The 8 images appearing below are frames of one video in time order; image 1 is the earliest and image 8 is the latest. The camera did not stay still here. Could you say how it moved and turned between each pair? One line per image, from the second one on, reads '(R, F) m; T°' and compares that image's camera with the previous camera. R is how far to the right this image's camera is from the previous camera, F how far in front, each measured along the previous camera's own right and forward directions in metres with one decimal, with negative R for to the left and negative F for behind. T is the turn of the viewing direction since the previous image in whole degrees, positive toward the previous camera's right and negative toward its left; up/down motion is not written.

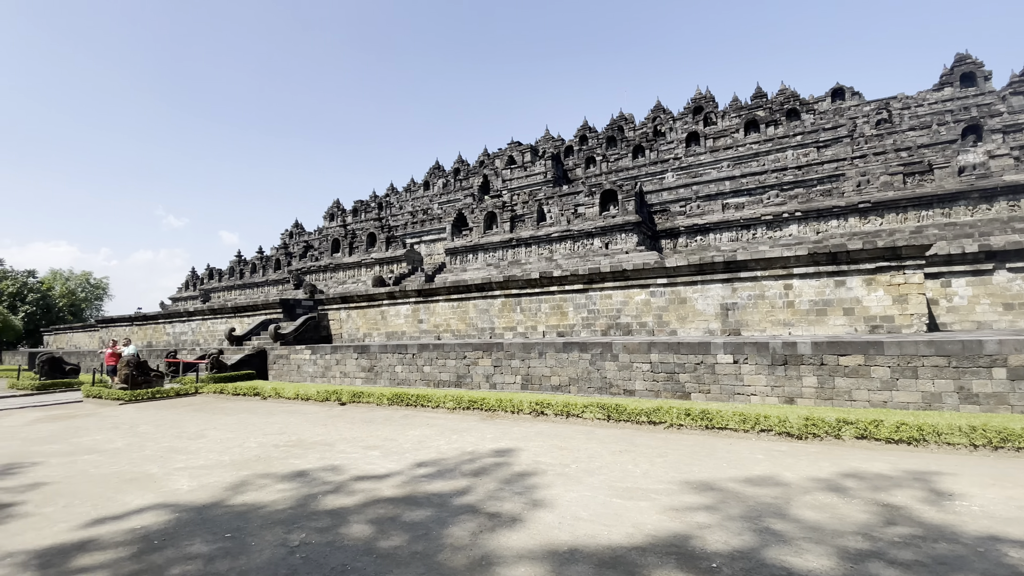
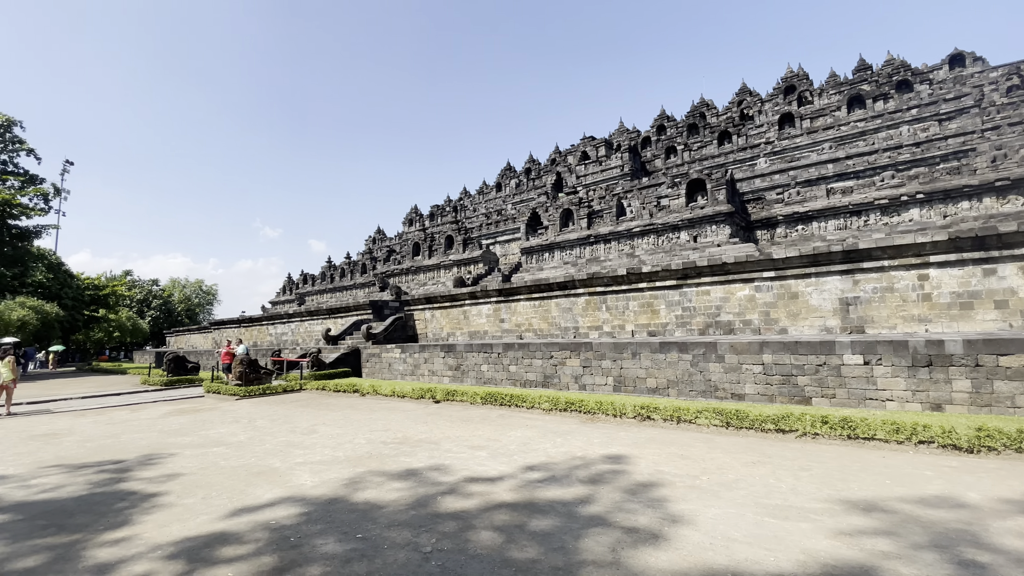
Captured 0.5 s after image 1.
(-0.5, +0.3) m; -9°
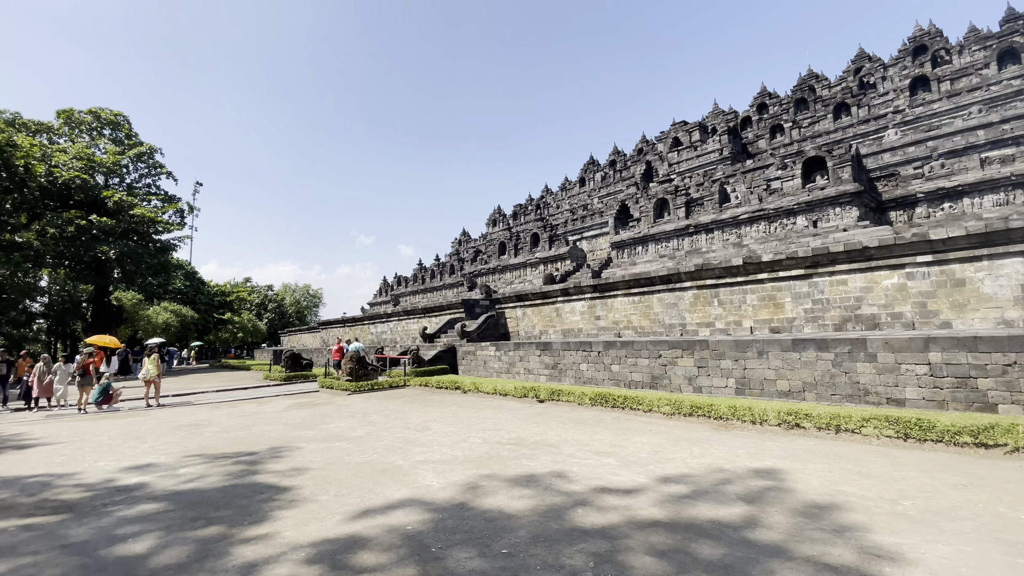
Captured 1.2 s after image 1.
(-0.5, +0.4) m; -10°
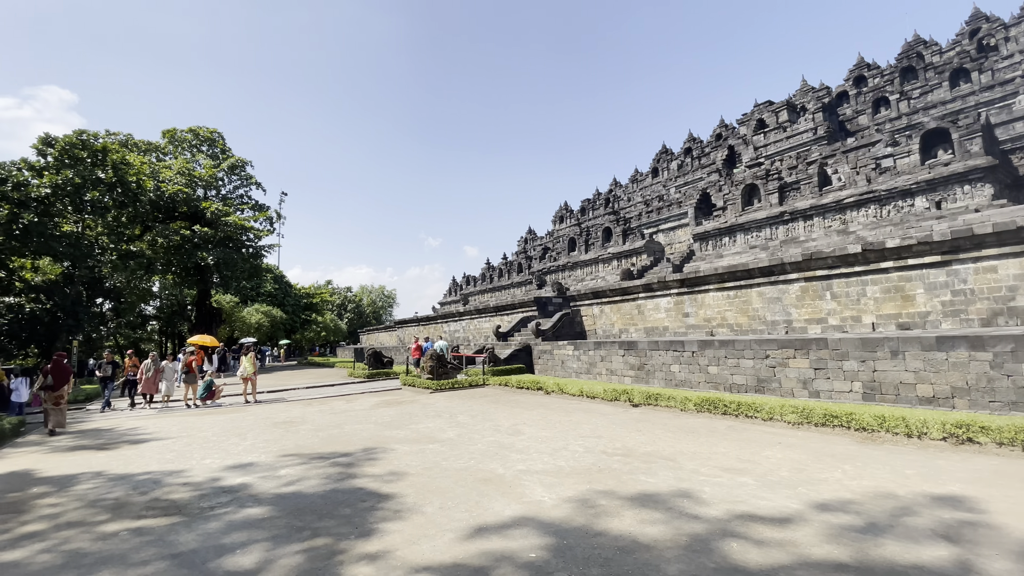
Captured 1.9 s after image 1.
(-0.4, +0.5) m; -8°
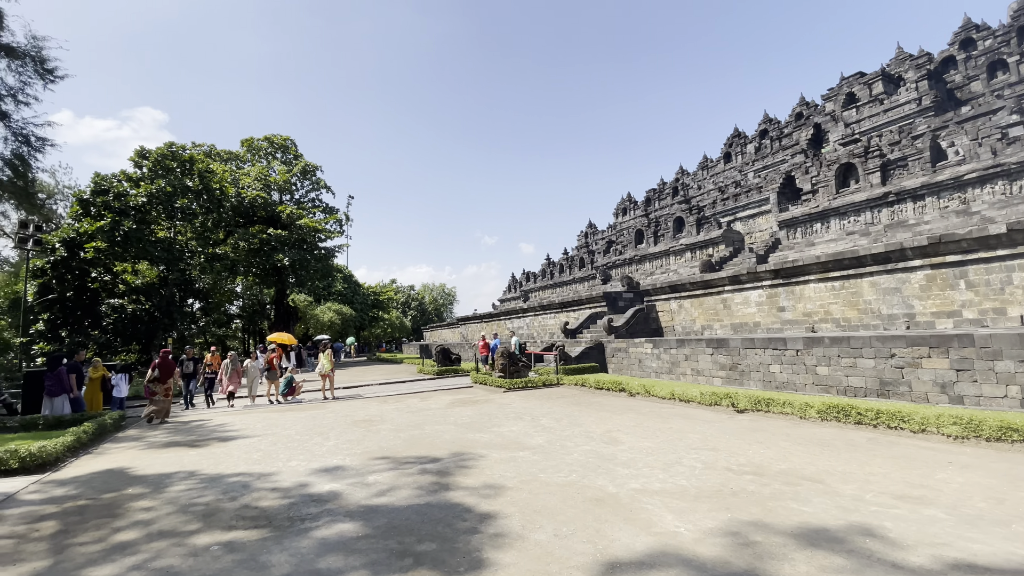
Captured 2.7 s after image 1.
(-0.4, +0.5) m; -7°
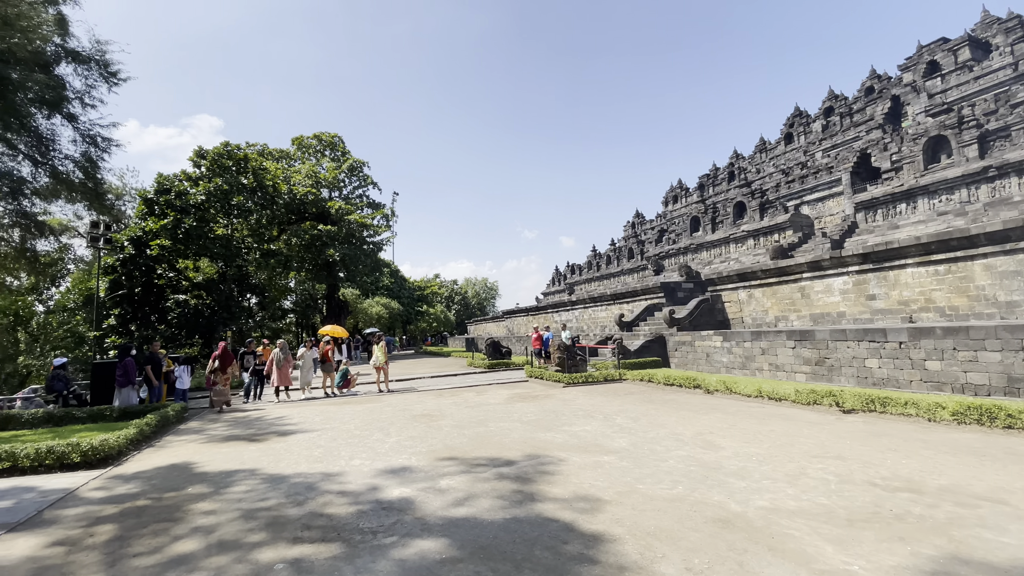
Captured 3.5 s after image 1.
(-0.4, +0.6) m; -5°
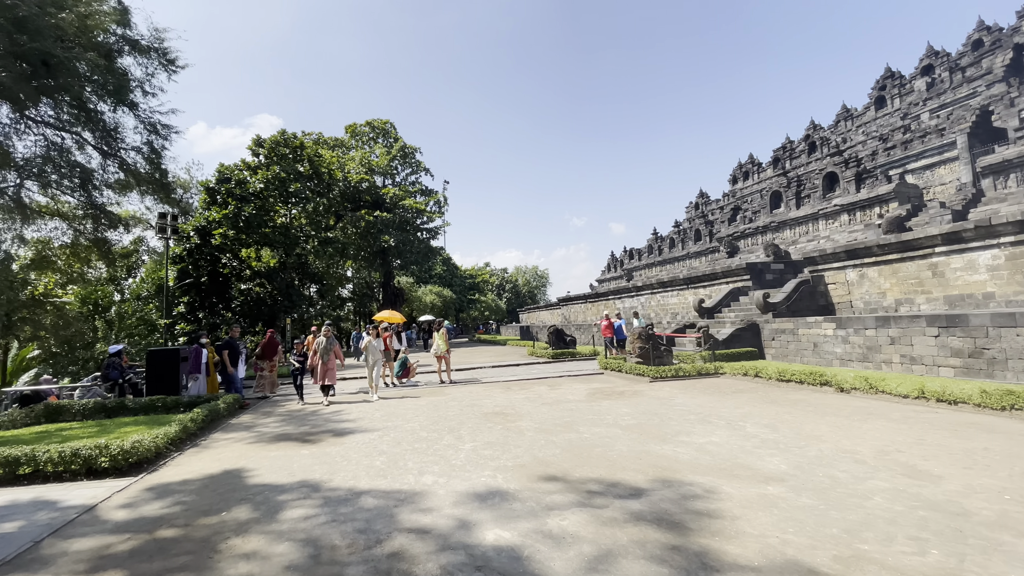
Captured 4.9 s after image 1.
(-0.5, +1.1) m; -6°
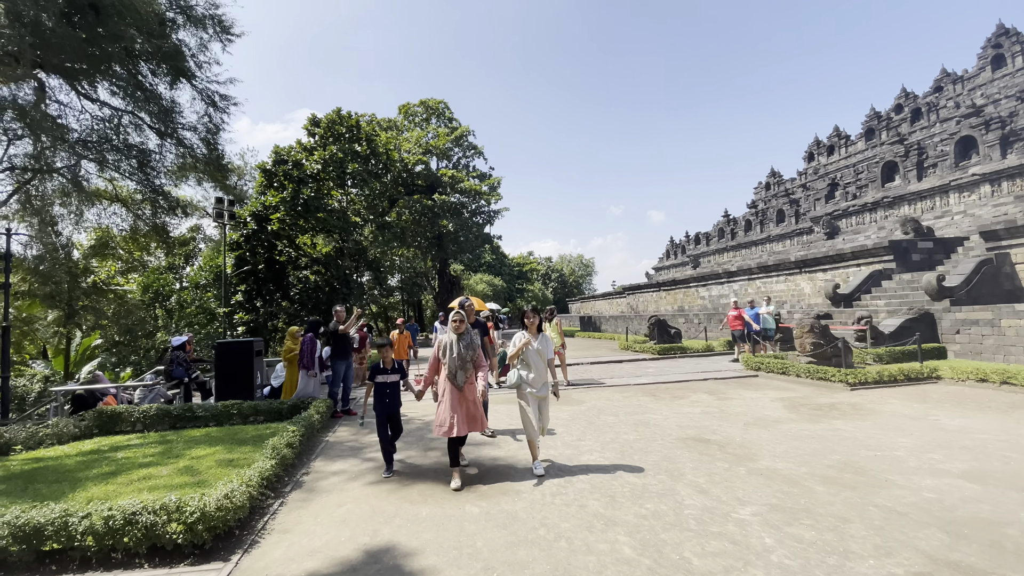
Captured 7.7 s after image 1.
(-1.5, +1.7) m; -4°
